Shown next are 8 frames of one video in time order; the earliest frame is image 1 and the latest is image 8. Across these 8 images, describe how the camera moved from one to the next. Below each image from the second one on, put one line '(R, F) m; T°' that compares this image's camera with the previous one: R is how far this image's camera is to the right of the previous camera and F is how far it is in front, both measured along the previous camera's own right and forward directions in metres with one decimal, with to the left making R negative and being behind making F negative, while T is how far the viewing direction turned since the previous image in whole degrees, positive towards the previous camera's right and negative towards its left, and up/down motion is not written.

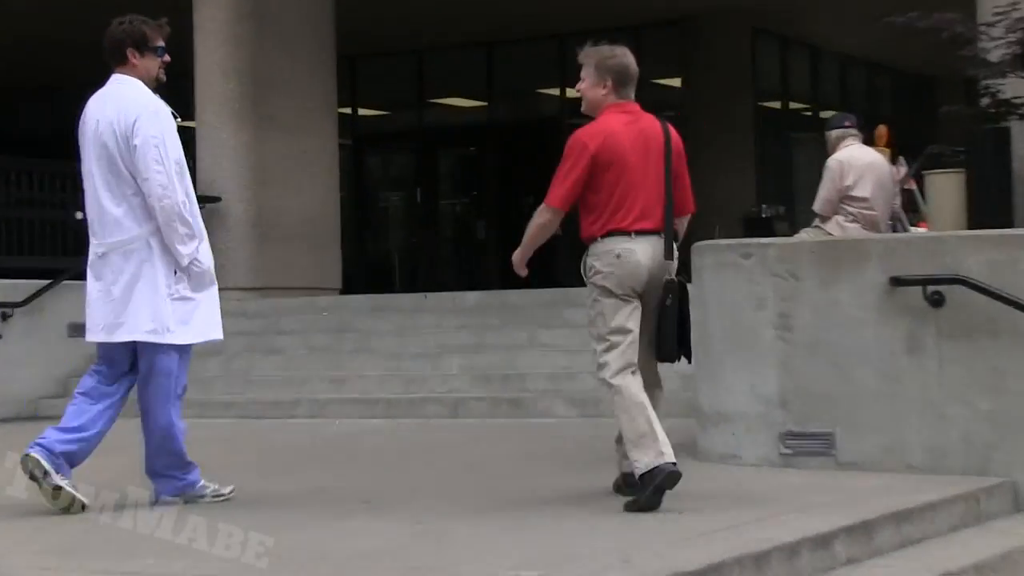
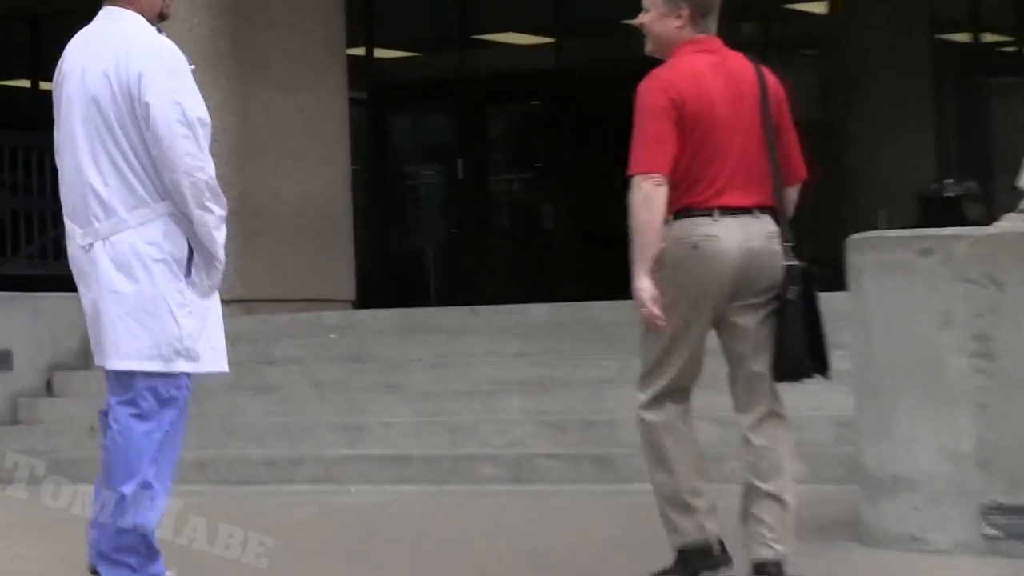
(-0.2, +3.4) m; -1°
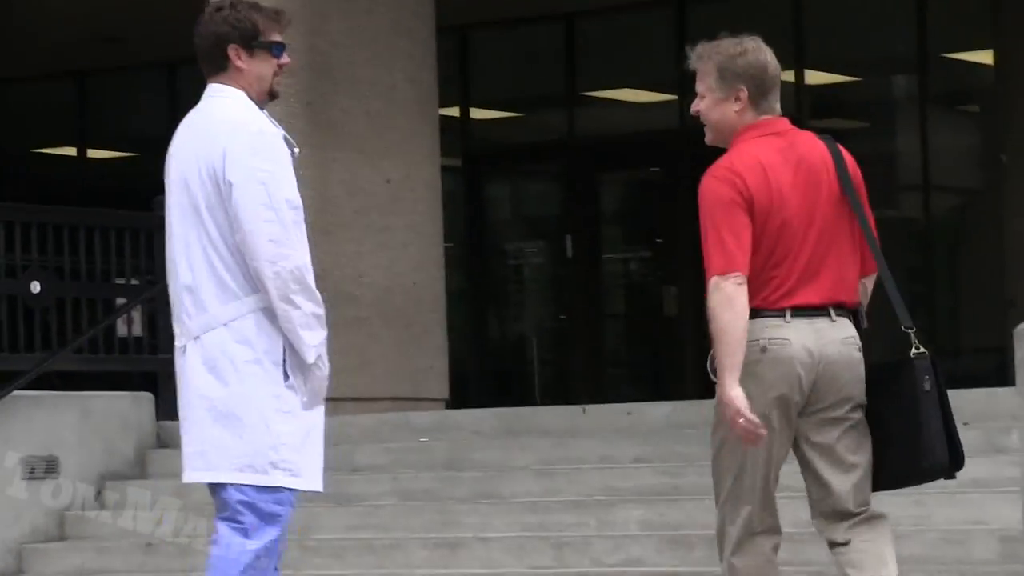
(-0.1, +1.1) m; -2°
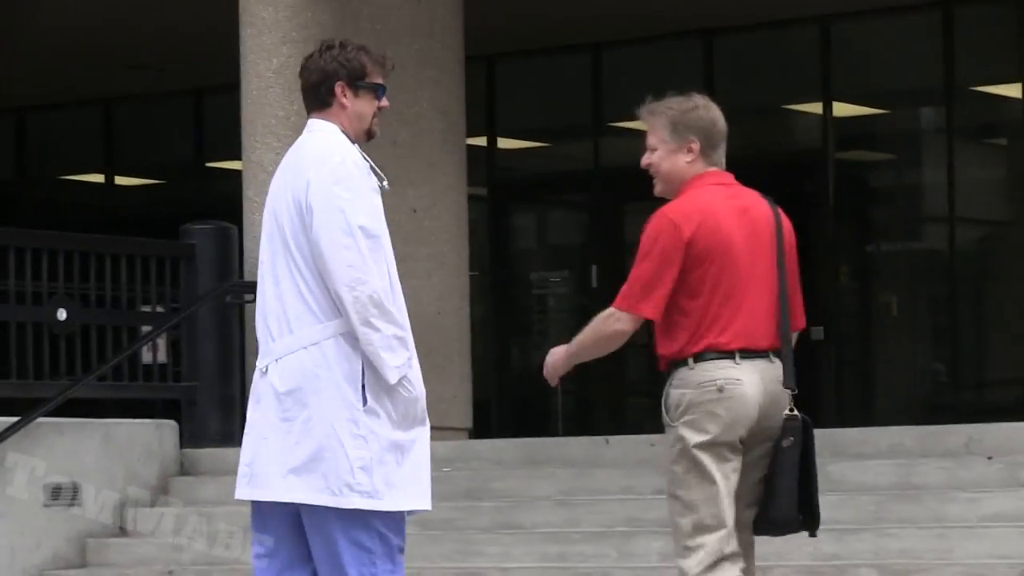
(0.0, 0.0) m; -1°
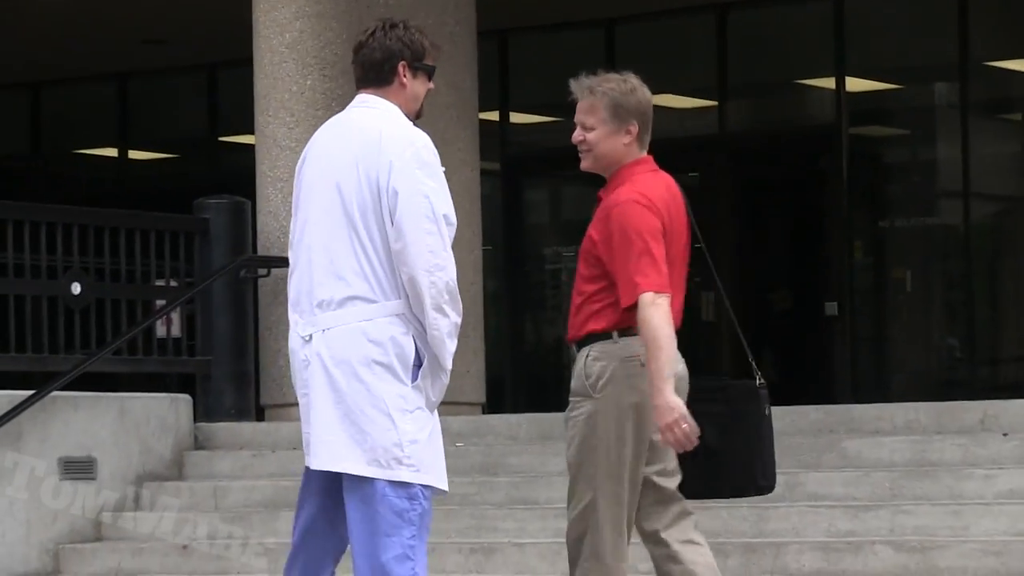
(0.0, 0.0) m; 0°
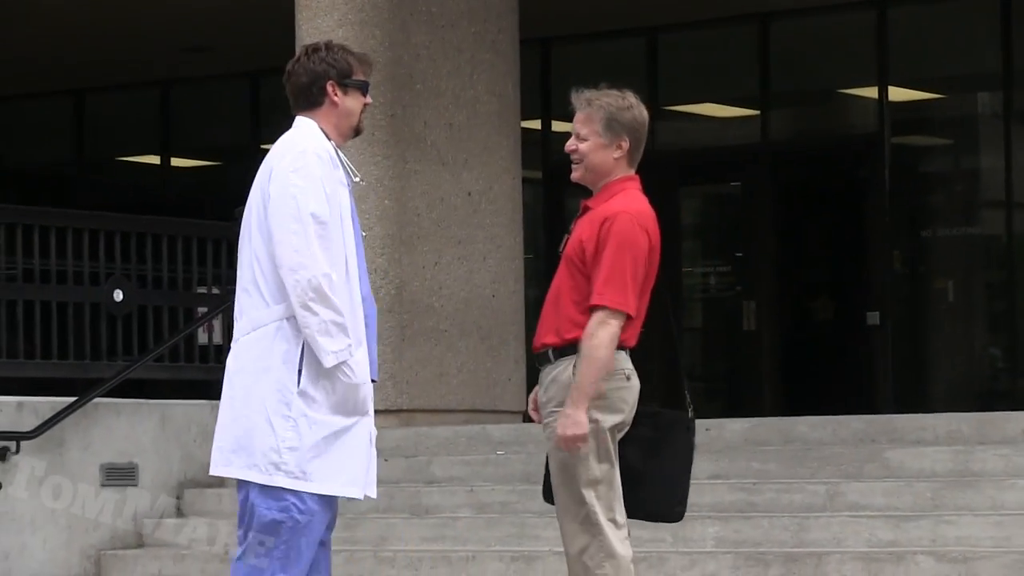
(0.0, 0.0) m; -1°
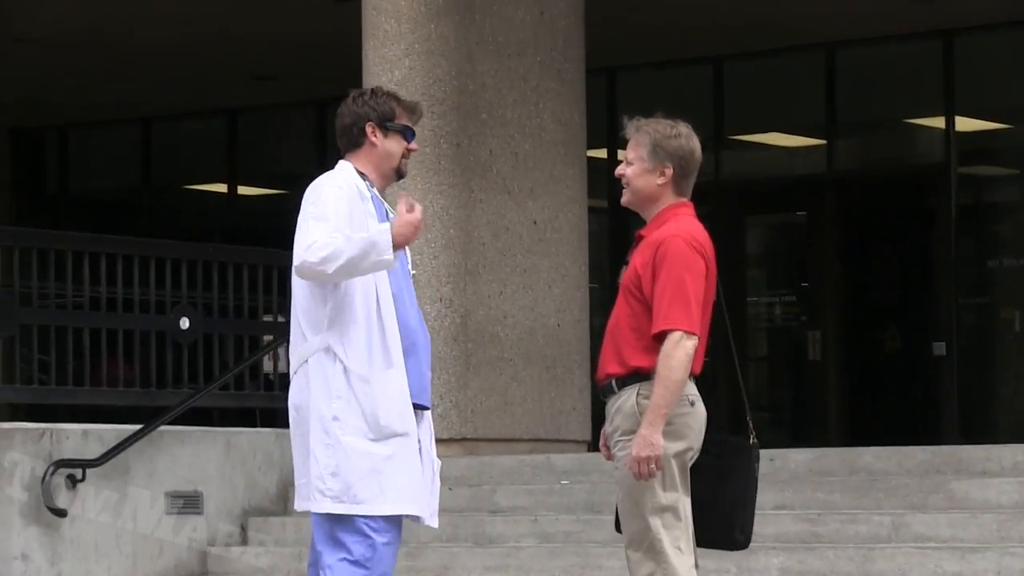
(0.0, 0.0) m; -2°
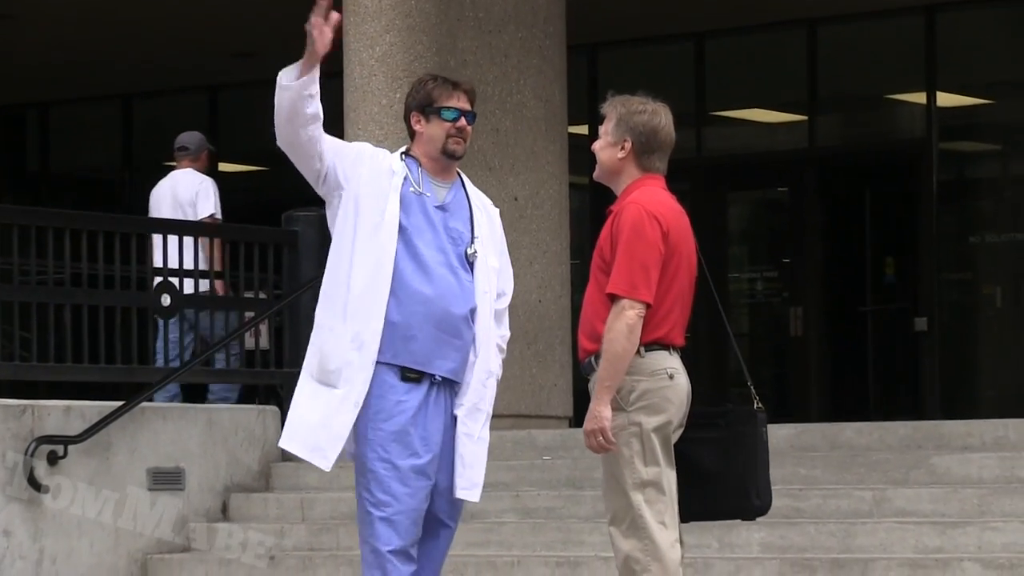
(0.0, 0.0) m; 0°
